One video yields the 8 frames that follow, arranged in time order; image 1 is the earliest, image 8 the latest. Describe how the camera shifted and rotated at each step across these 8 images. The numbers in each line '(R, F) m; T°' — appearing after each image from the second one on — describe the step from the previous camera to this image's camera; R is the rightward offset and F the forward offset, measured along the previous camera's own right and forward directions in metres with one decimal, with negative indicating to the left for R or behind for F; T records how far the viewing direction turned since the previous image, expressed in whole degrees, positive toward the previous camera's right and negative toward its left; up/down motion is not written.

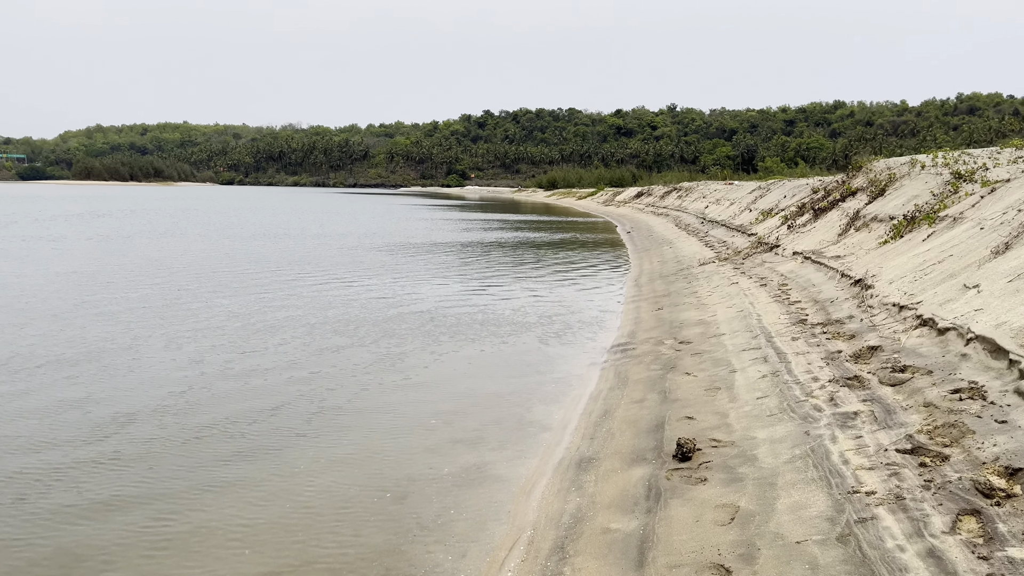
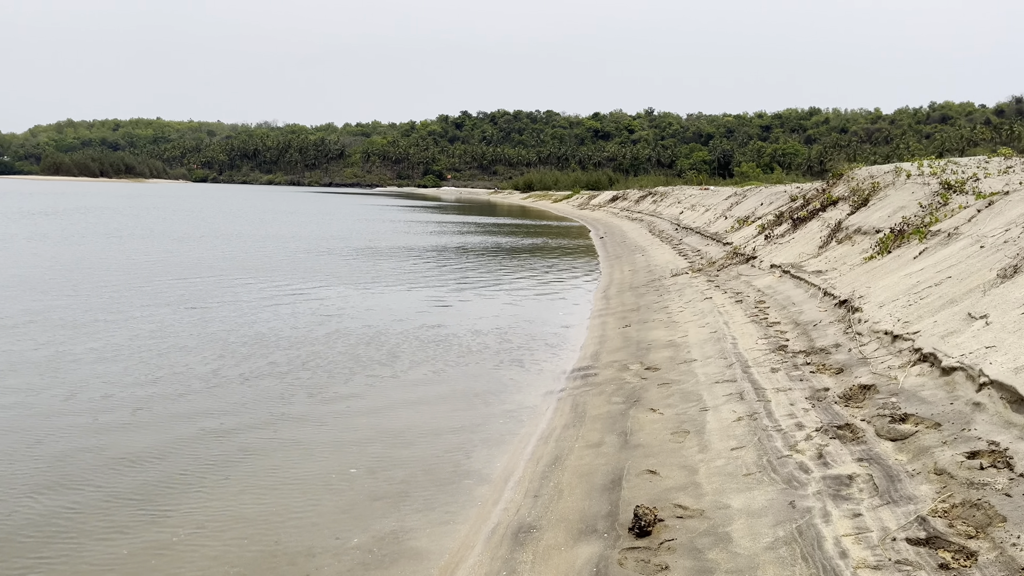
(+0.4, +1.4) m; +2°
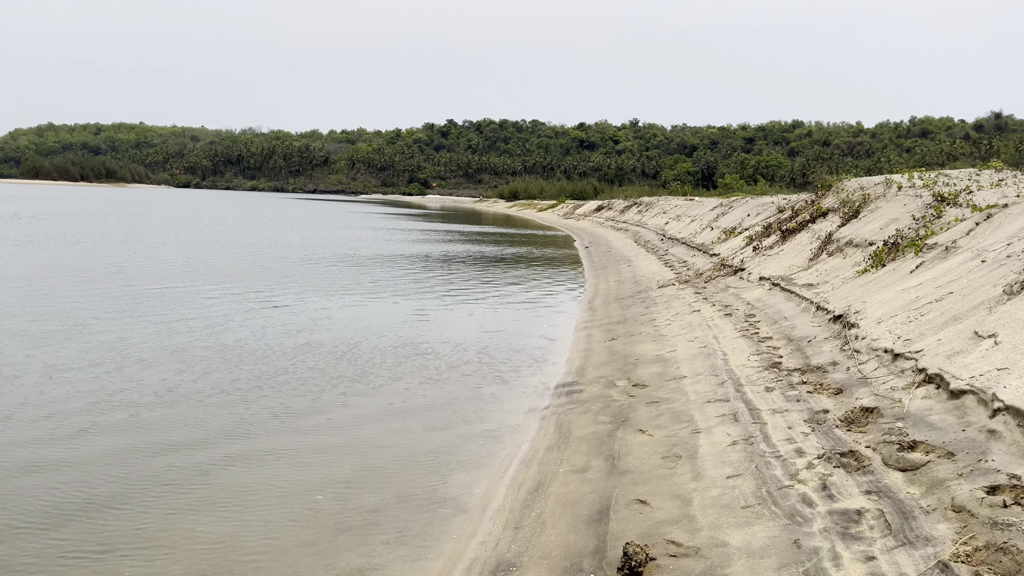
(0.0, +0.5) m; +1°
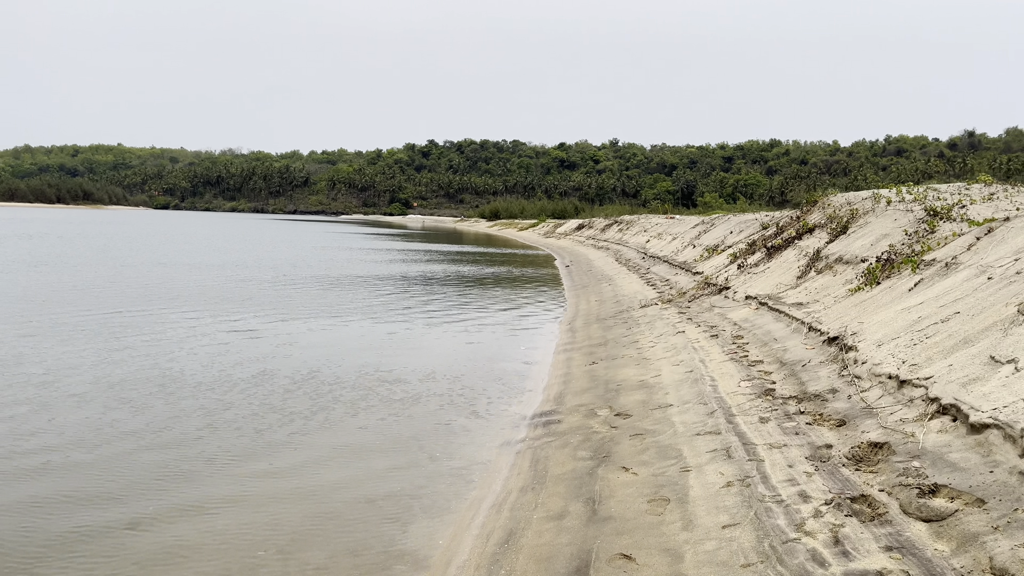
(+0.1, +0.9) m; +1°
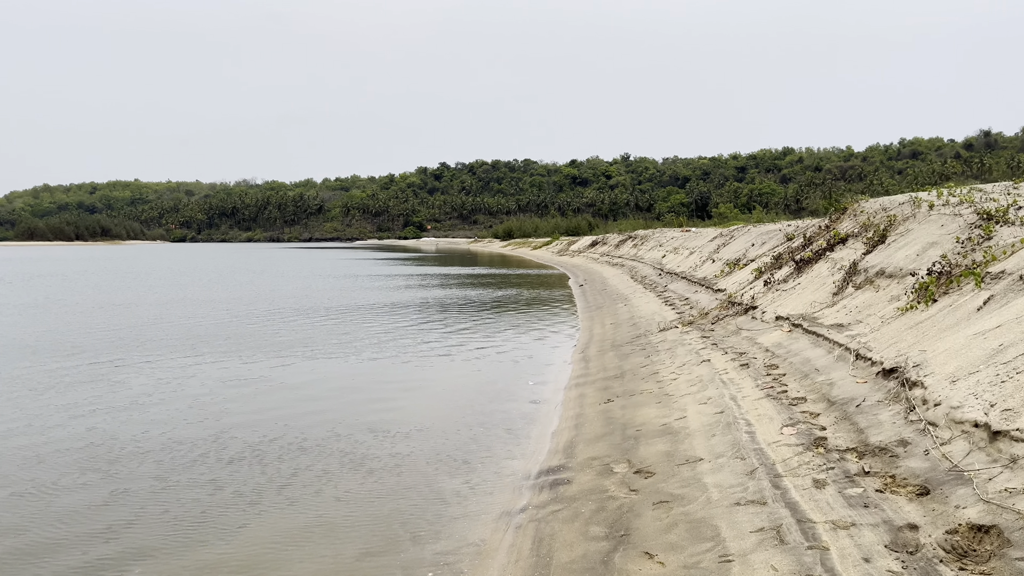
(+0.3, +1.6) m; -1°
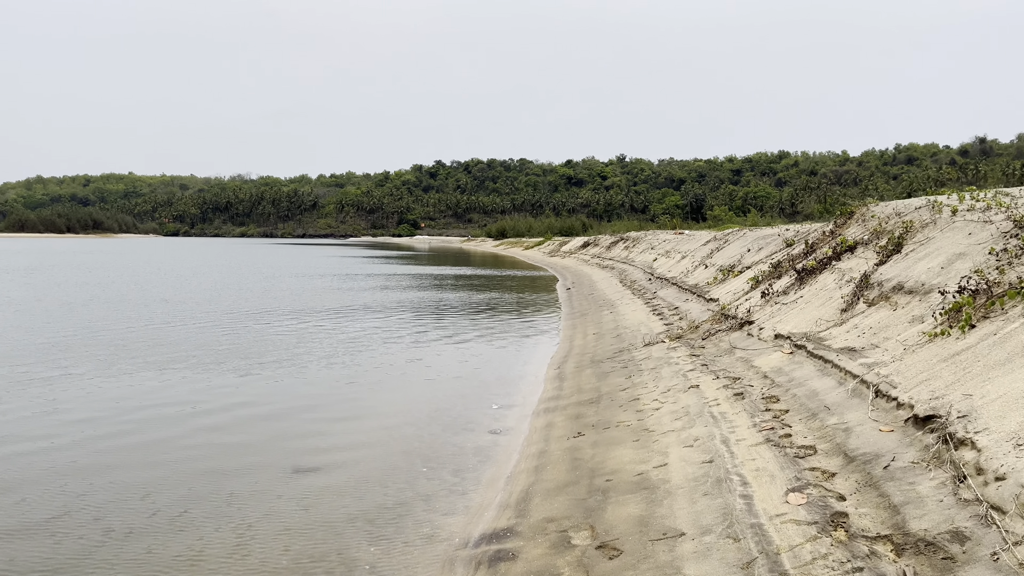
(+0.5, +2.0) m; 0°
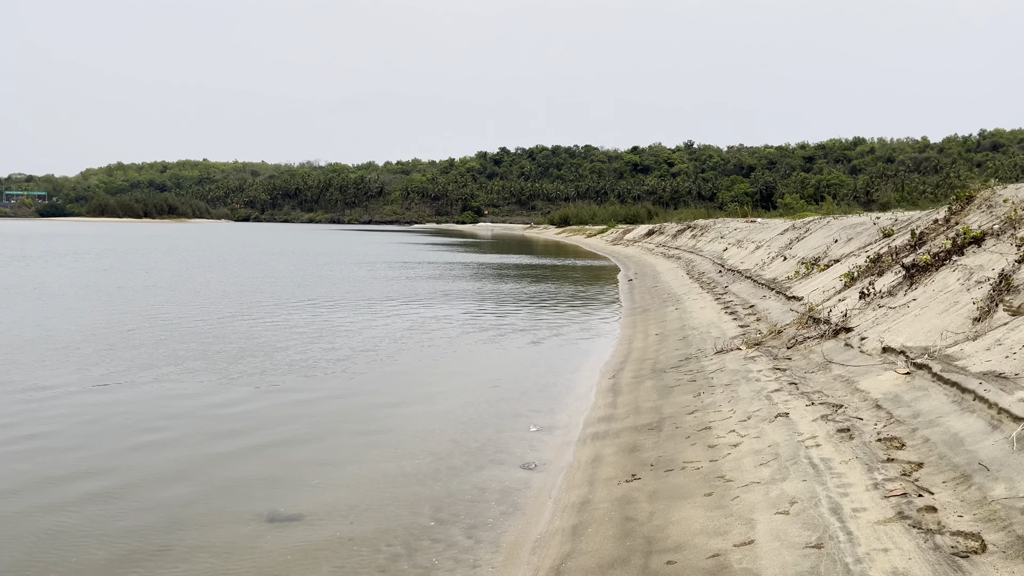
(+0.3, +2.4) m; -4°
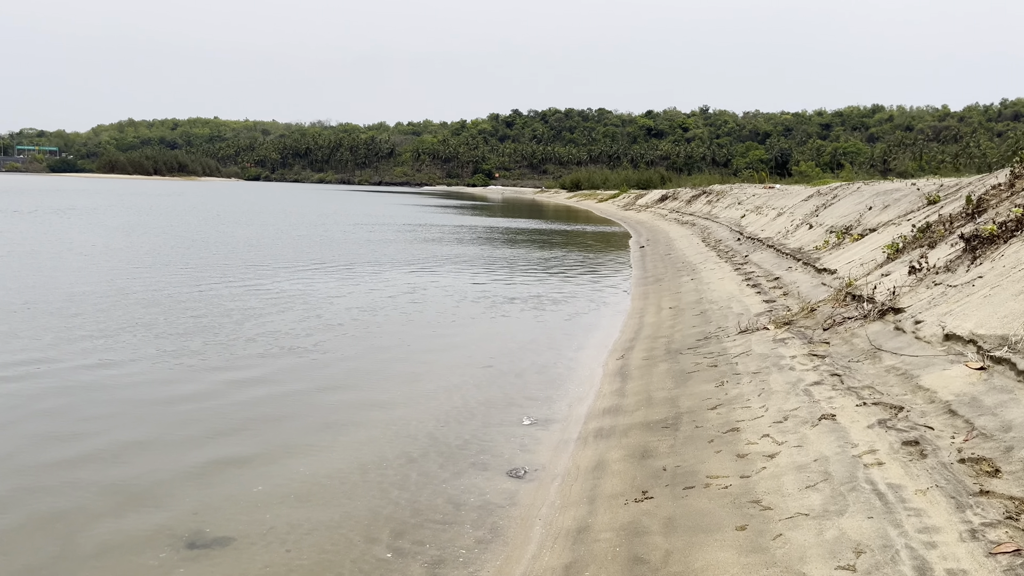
(+0.2, +1.8) m; -1°
